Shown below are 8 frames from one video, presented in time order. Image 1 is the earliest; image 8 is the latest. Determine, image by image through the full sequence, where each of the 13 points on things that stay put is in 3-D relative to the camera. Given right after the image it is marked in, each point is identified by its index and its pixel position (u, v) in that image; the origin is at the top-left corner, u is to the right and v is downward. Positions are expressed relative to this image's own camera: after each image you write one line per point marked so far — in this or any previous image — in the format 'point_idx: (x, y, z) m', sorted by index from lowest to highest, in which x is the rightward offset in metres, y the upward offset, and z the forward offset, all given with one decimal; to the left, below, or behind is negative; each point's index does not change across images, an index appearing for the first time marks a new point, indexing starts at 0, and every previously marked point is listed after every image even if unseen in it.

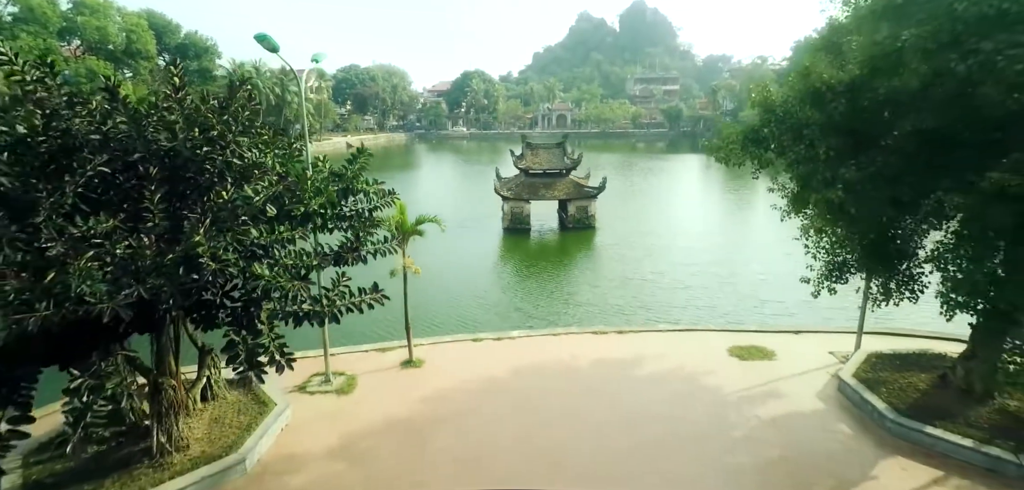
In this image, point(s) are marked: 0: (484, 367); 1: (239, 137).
0: (-0.5, -2.4, +9.5) m
1: (-3.4, +1.4, +6.0) m
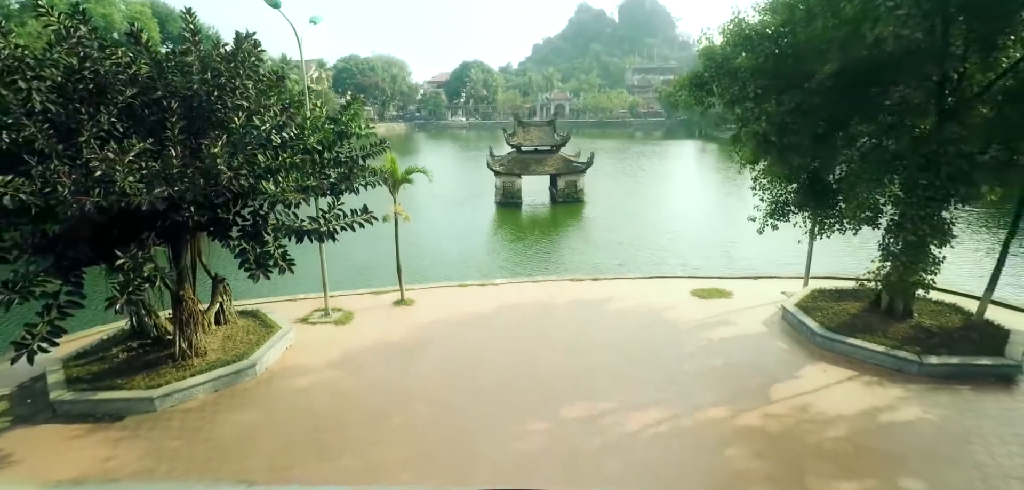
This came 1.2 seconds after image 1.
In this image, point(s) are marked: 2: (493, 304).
0: (-0.9, -1.3, +10.5) m
1: (-3.9, +2.4, +6.9) m
2: (-0.4, -1.3, +10.6) m
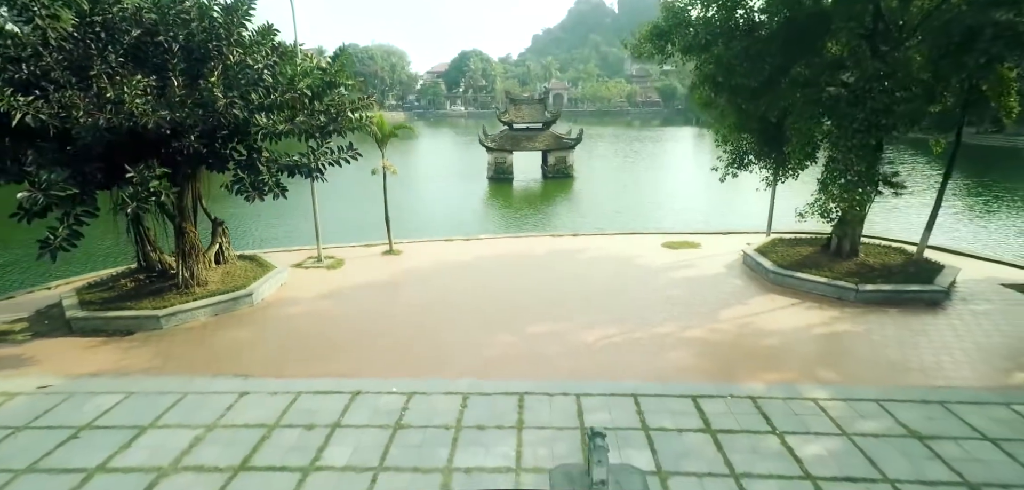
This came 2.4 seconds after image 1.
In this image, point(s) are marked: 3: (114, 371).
0: (-1.3, -0.2, +11.2) m
1: (-4.3, +3.5, +7.6) m
2: (-0.9, -0.2, +11.3) m
3: (-5.3, -1.6, +6.3) m
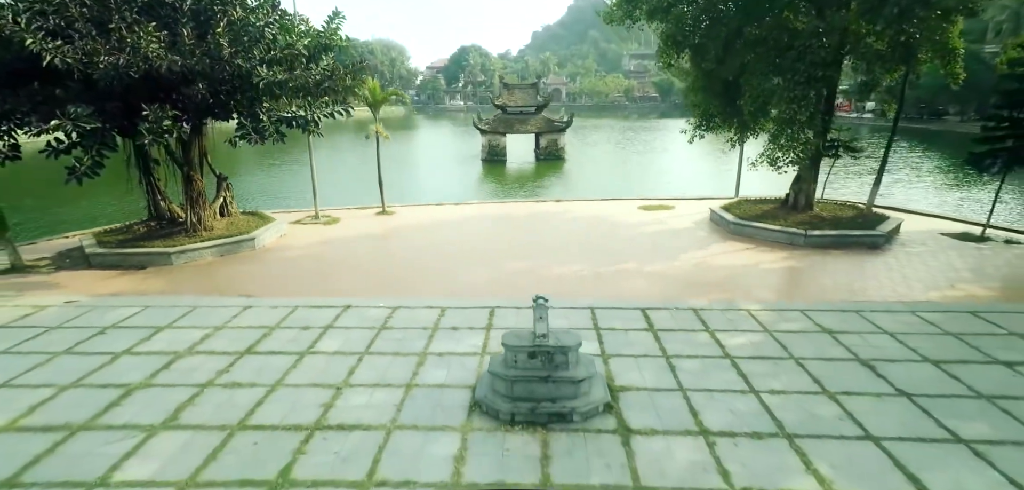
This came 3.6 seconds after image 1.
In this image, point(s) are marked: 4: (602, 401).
0: (-1.7, +0.8, +12.0) m
1: (-4.7, +4.4, +8.3) m
2: (-1.2, +0.8, +12.0) m
3: (-5.7, -0.7, +7.1) m
4: (+0.8, -1.4, +4.3) m
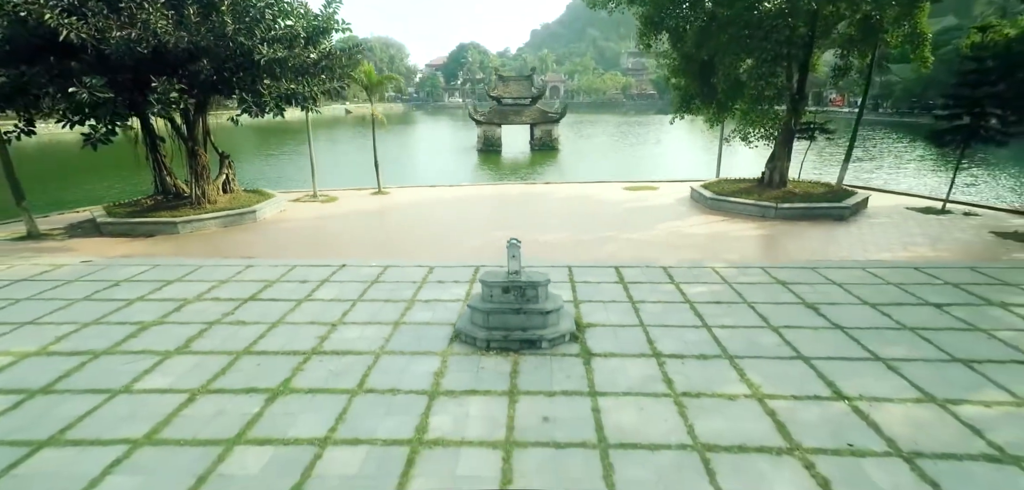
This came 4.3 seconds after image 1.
0: (-2.0, +1.3, +12.5) m
1: (-4.9, +5.0, +8.8) m
2: (-1.5, +1.3, +12.5) m
3: (-5.9, -0.1, +7.6) m
4: (+0.6, -0.8, +4.8) m
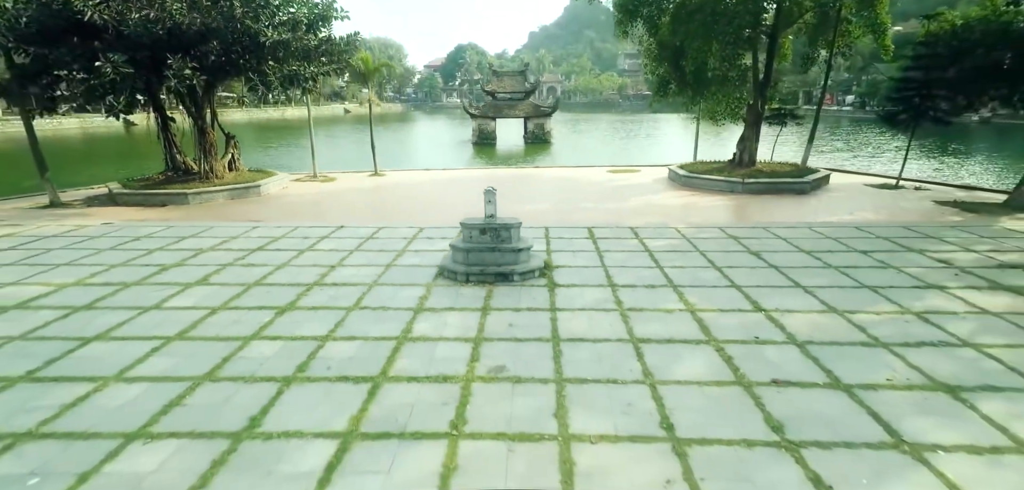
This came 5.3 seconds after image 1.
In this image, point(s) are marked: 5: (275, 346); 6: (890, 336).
0: (-2.3, +1.9, +13.2) m
1: (-5.2, +5.6, +9.5) m
2: (-1.8, +1.9, +13.2) m
3: (-6.2, +0.5, +8.3) m
4: (+0.3, -0.3, +5.5) m
5: (-2.0, -0.8, +4.0) m
6: (+3.2, -0.8, +4.0) m
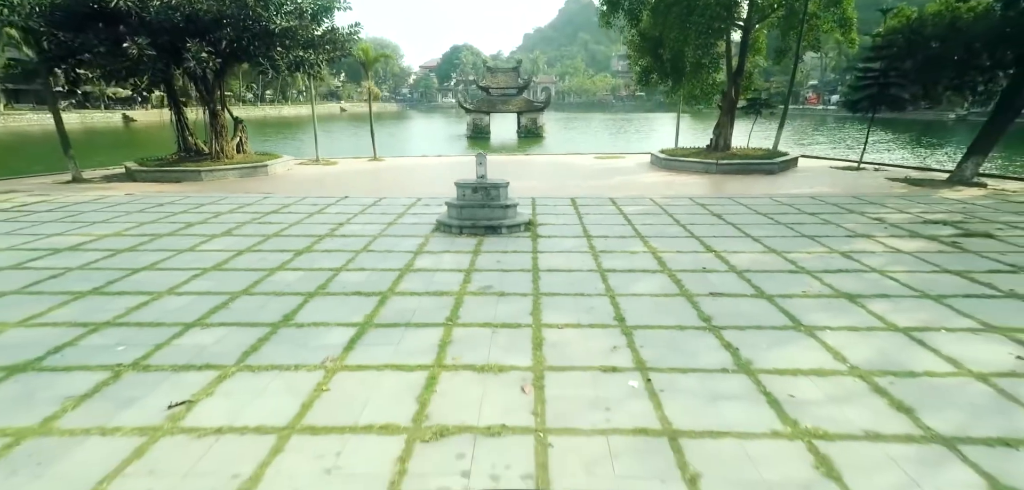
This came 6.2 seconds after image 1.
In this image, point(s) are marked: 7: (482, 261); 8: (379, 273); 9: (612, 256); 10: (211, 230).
0: (-2.5, +2.4, +13.9) m
1: (-5.4, +6.1, +10.2) m
2: (-2.0, +2.4, +14.0) m
3: (-6.4, +1.0, +9.0) m
4: (+0.1, +0.3, +6.2) m
5: (-2.1, -0.3, +4.8) m
6: (+3.0, -0.2, +4.8) m
7: (-0.3, -0.2, +5.1) m
8: (-1.3, -0.3, +4.8) m
9: (+1.1, -0.1, +5.2) m
10: (-4.0, +0.2, +6.3) m
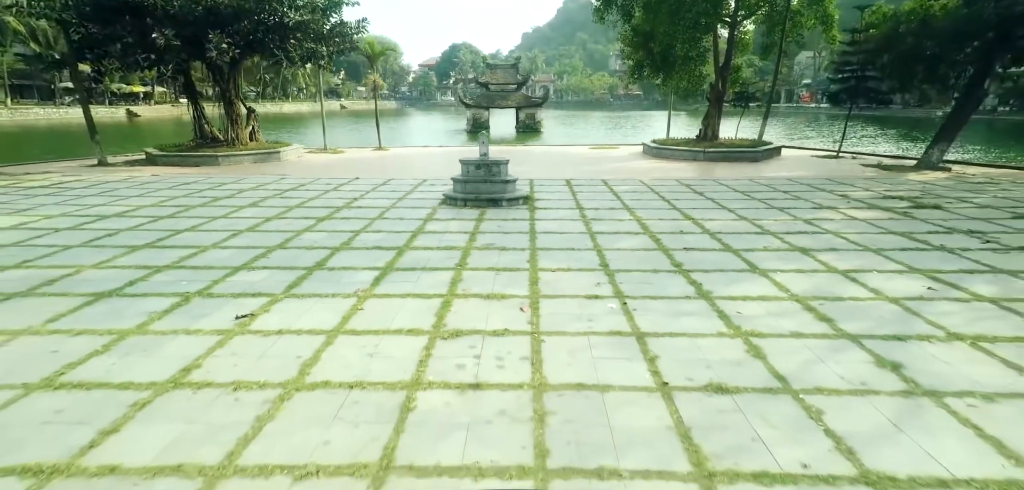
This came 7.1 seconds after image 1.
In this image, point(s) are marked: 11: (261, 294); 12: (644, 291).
0: (-2.5, +2.8, +14.6) m
1: (-5.4, +6.5, +10.8) m
2: (-2.0, +2.8, +14.6) m
3: (-6.4, +1.4, +9.6) m
4: (+0.1, +0.7, +6.9) m
5: (-2.1, +0.1, +5.4) m
6: (+3.0, +0.2, +5.4) m
7: (-0.3, +0.2, +5.8) m
8: (-1.3, +0.1, +5.4) m
9: (+1.1, +0.3, +5.9) m
10: (-4.0, +0.6, +6.9) m
11: (-2.0, -0.4, +3.7) m
12: (+1.1, -0.4, +3.8) m
